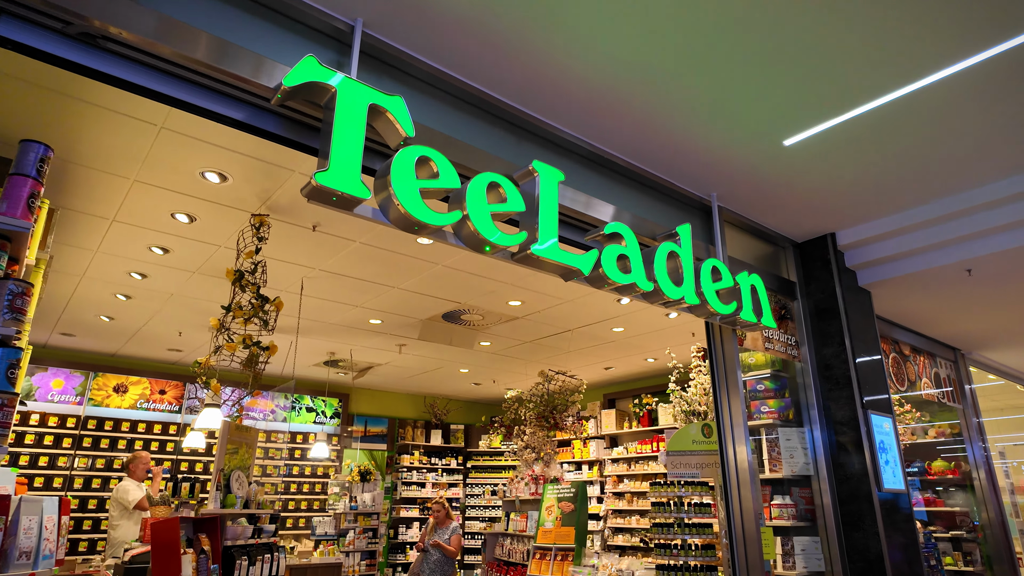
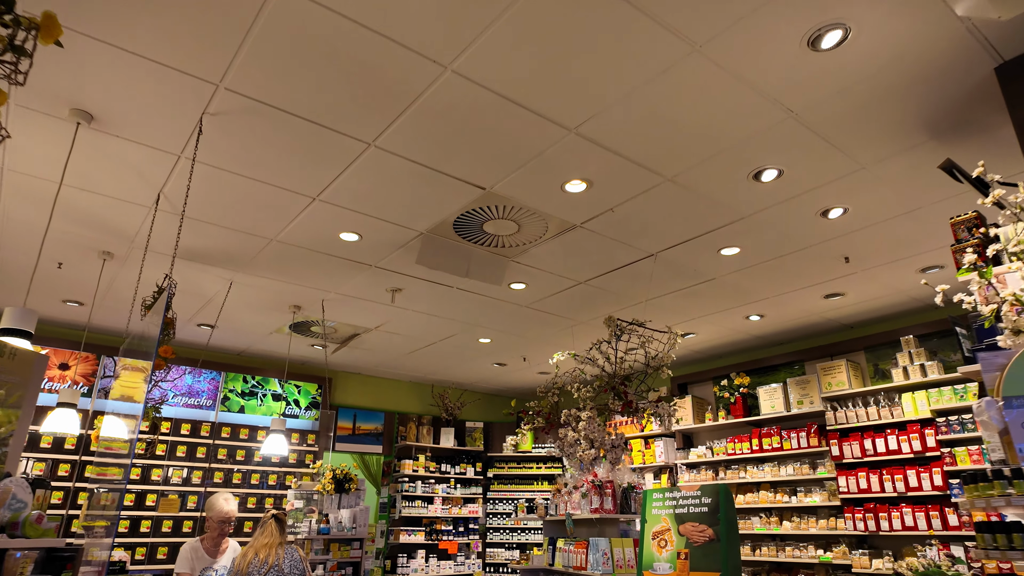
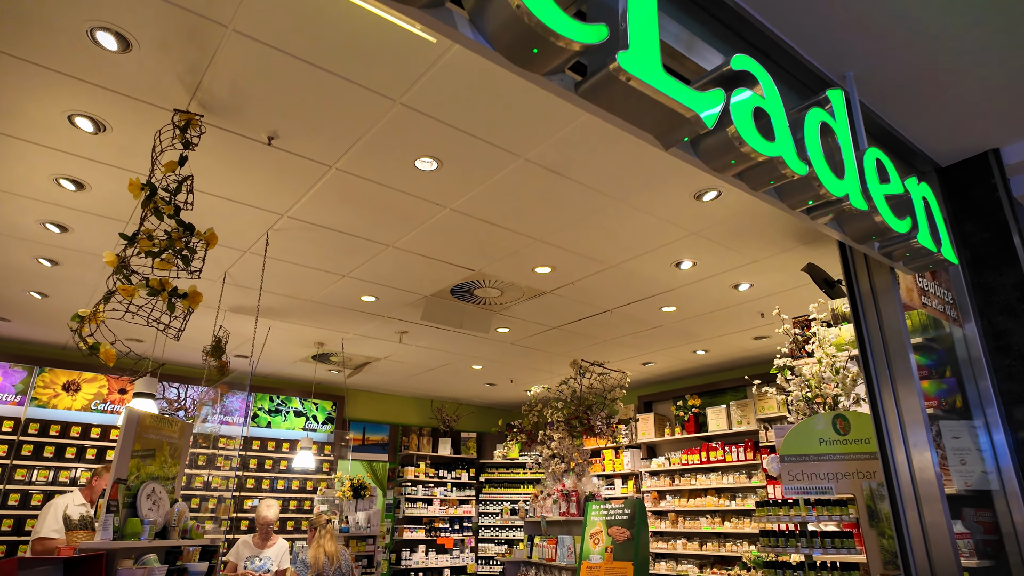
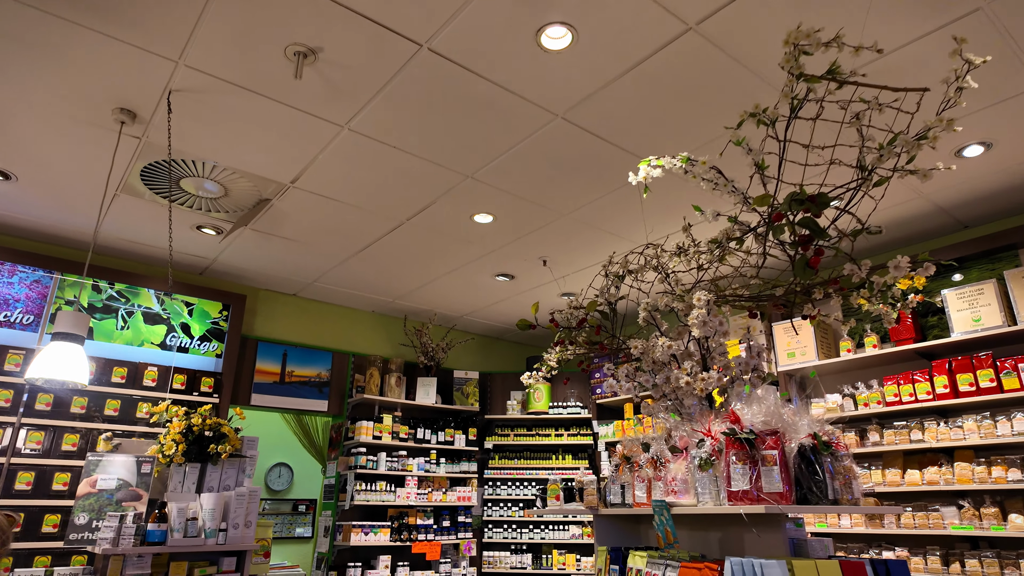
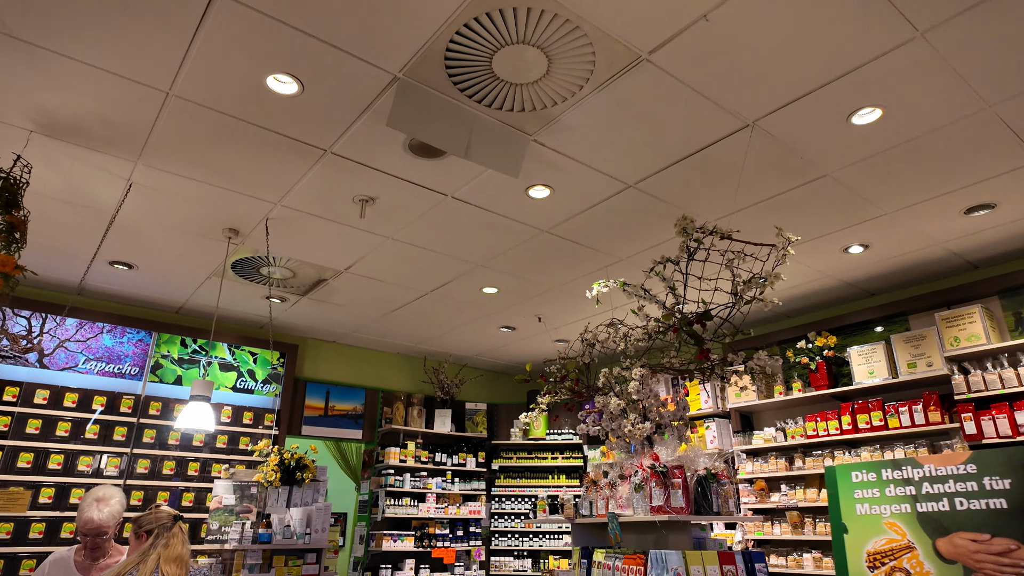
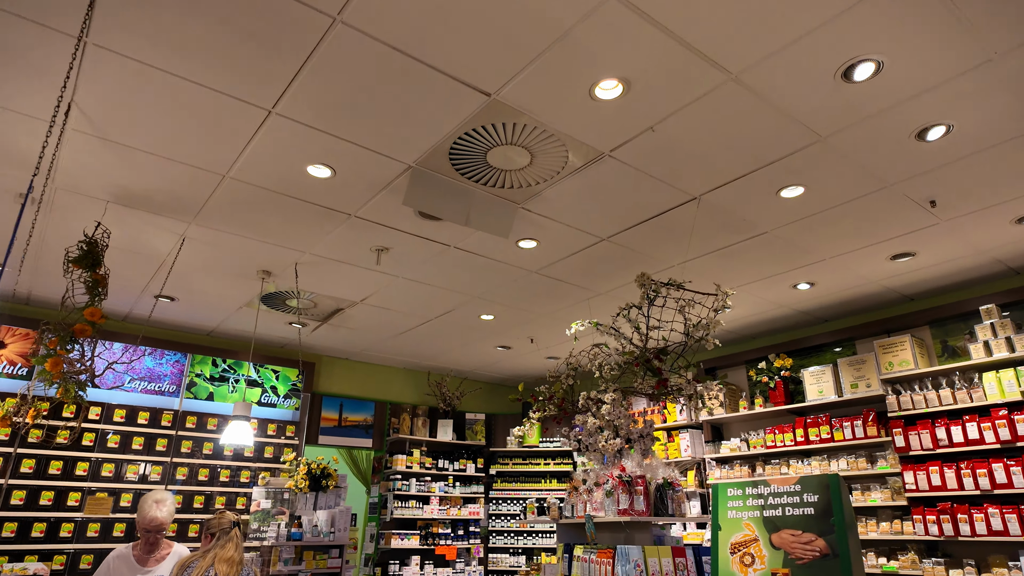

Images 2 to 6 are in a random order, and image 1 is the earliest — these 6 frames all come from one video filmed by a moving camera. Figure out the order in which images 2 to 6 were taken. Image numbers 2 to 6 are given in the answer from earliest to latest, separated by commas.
3, 2, 6, 5, 4
